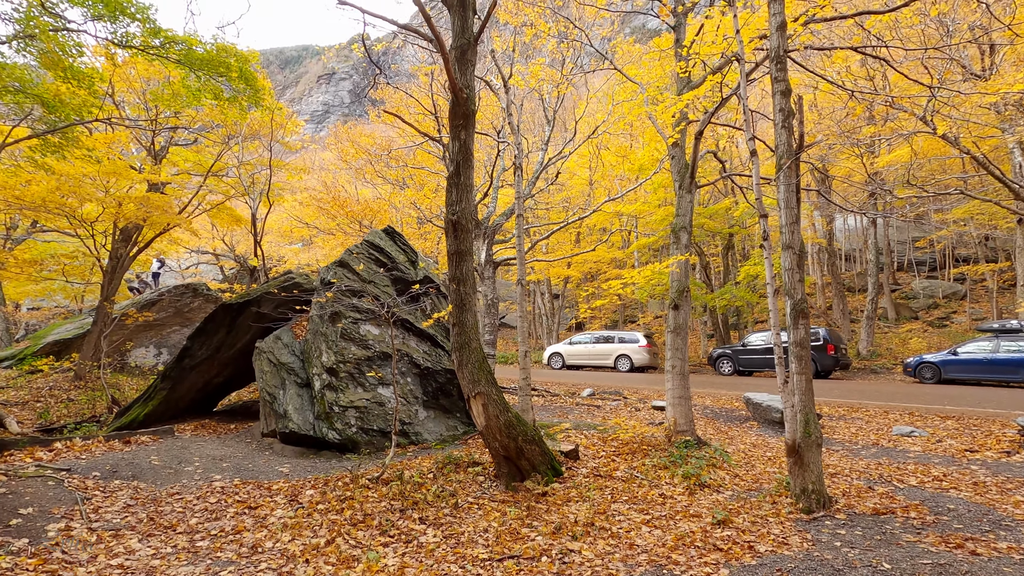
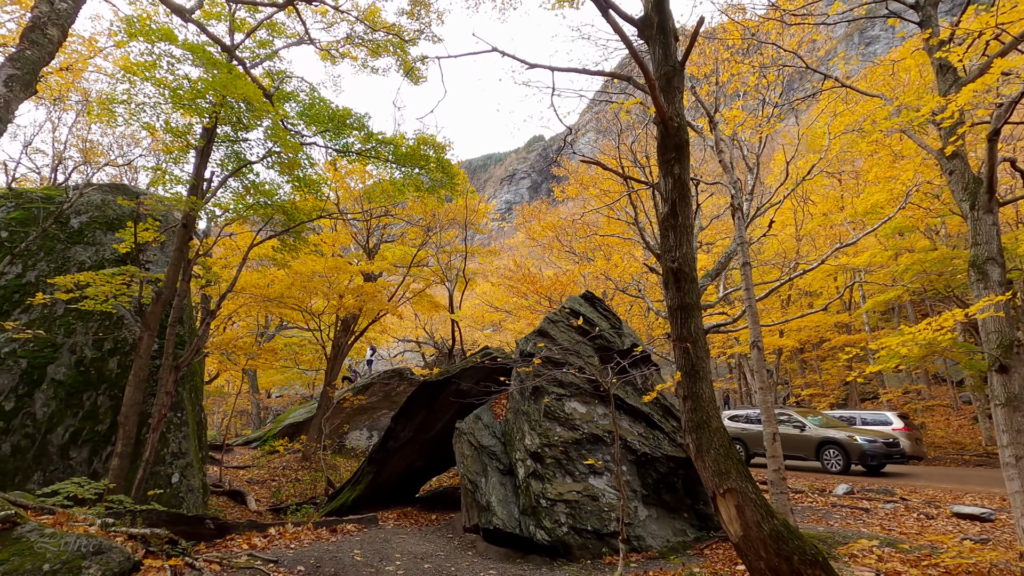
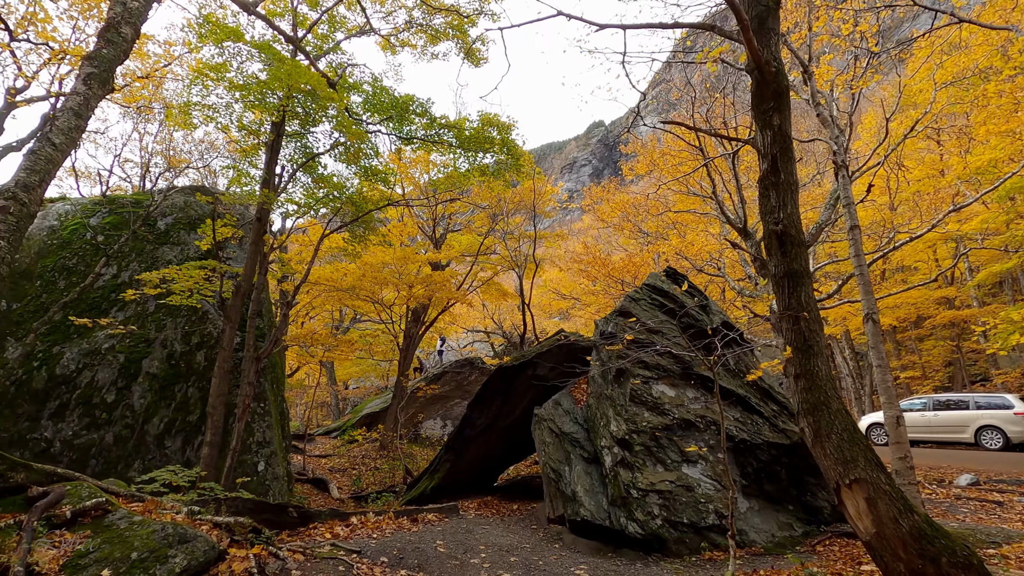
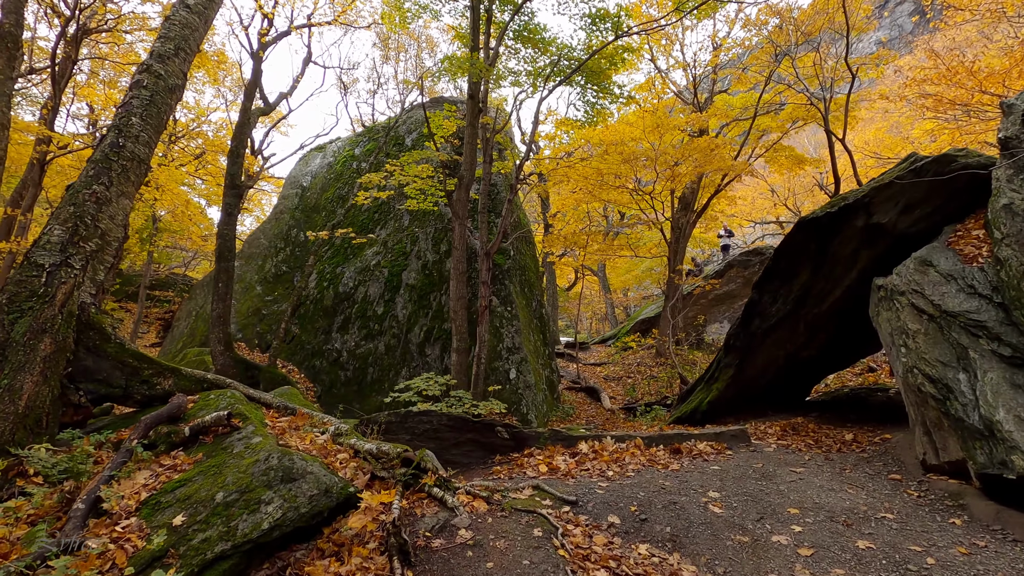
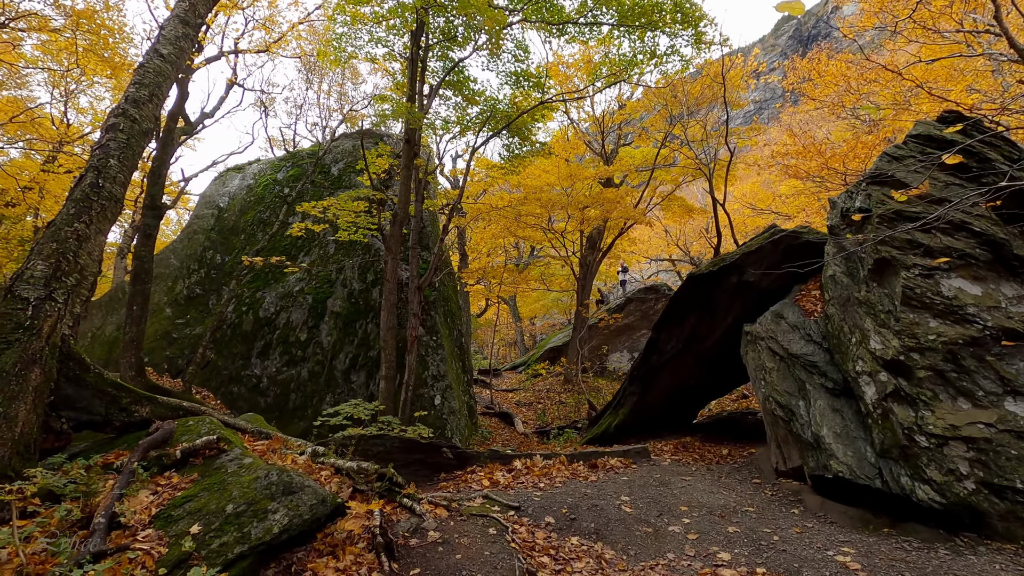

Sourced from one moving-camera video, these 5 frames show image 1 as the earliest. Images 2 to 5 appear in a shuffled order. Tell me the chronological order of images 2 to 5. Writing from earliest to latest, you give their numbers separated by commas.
2, 3, 5, 4
